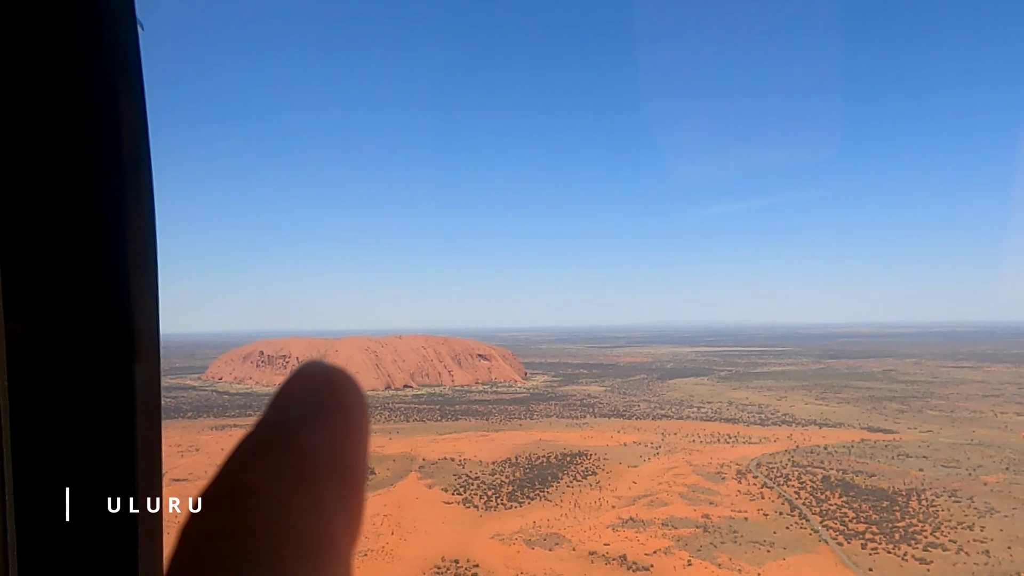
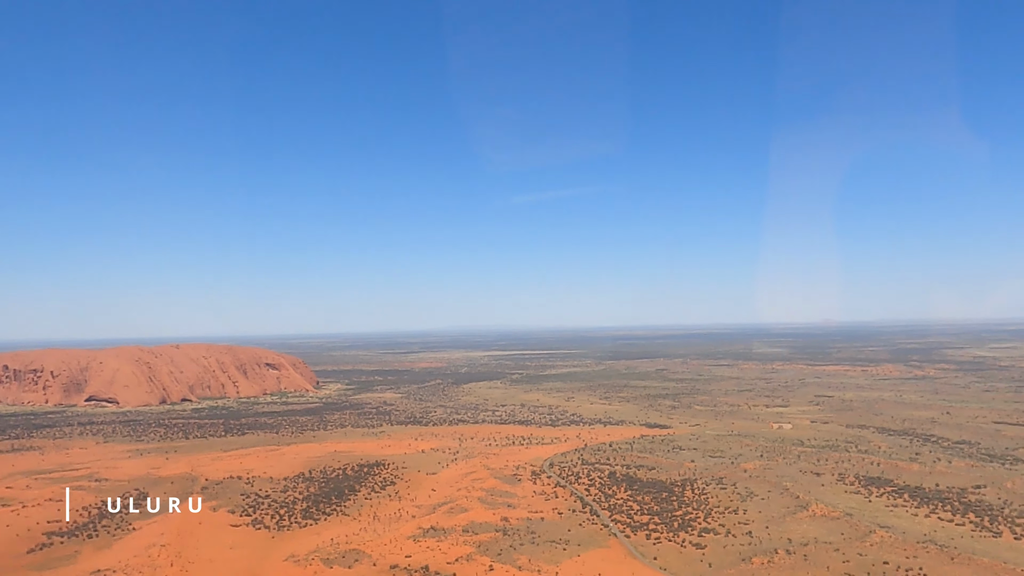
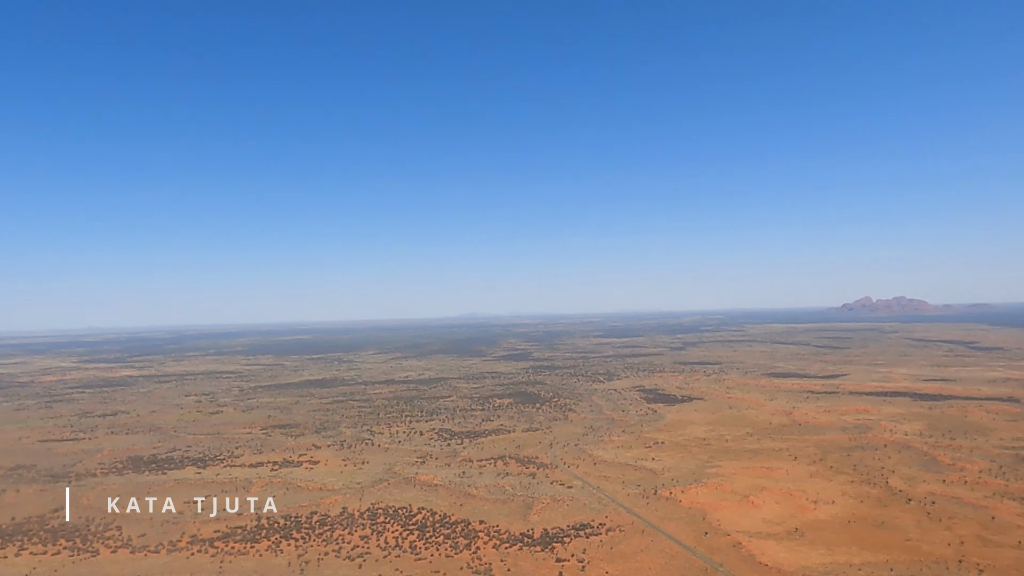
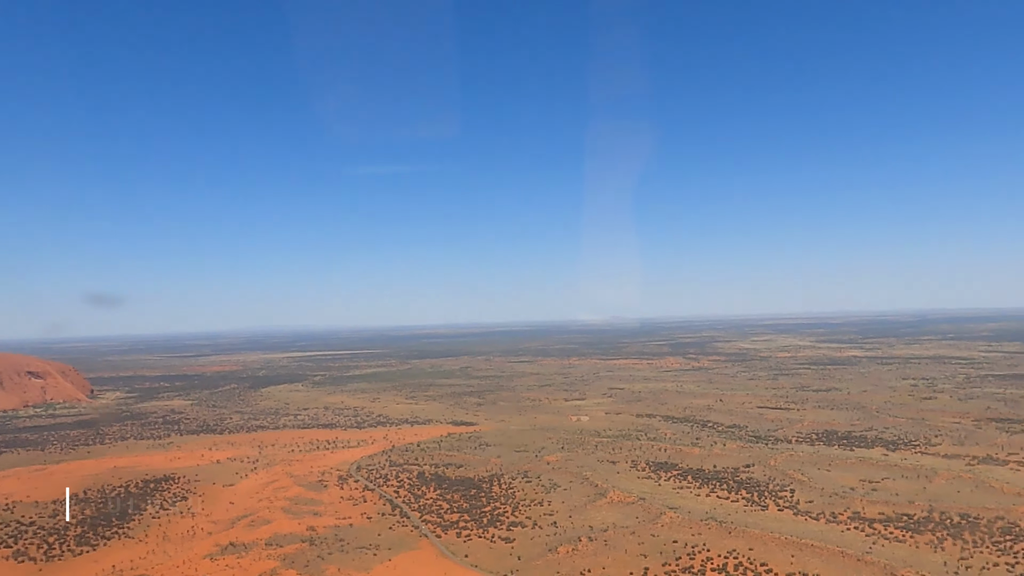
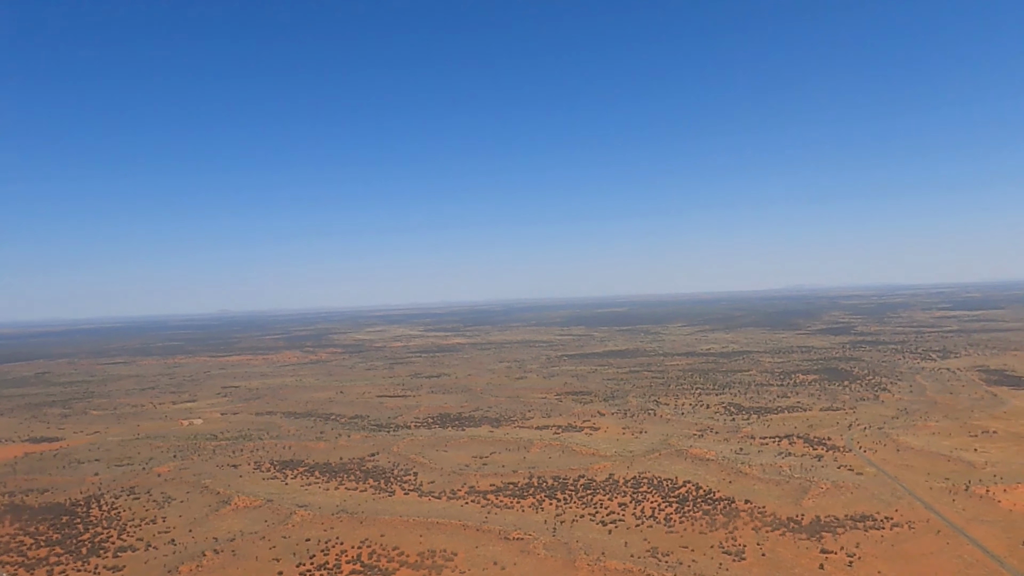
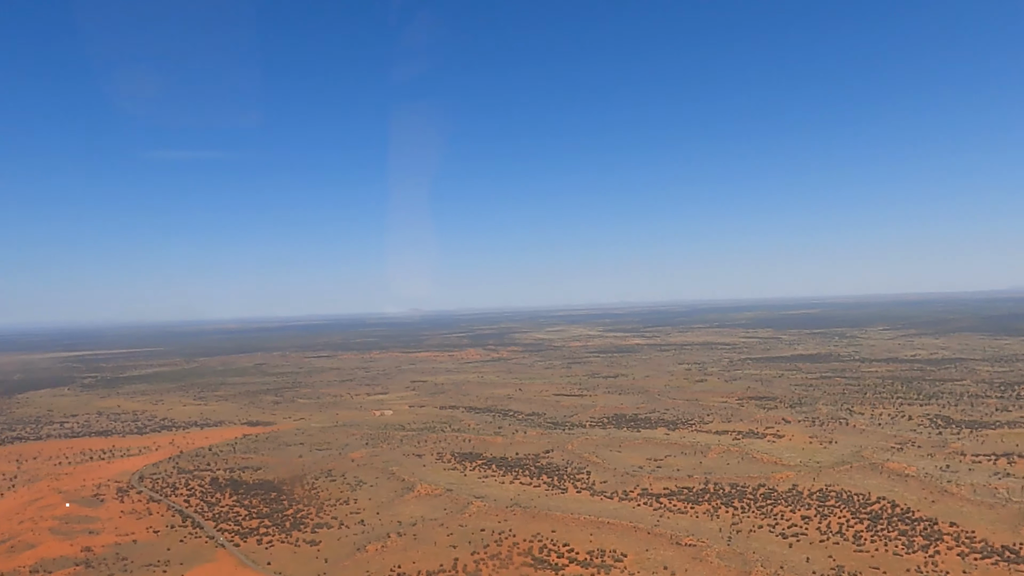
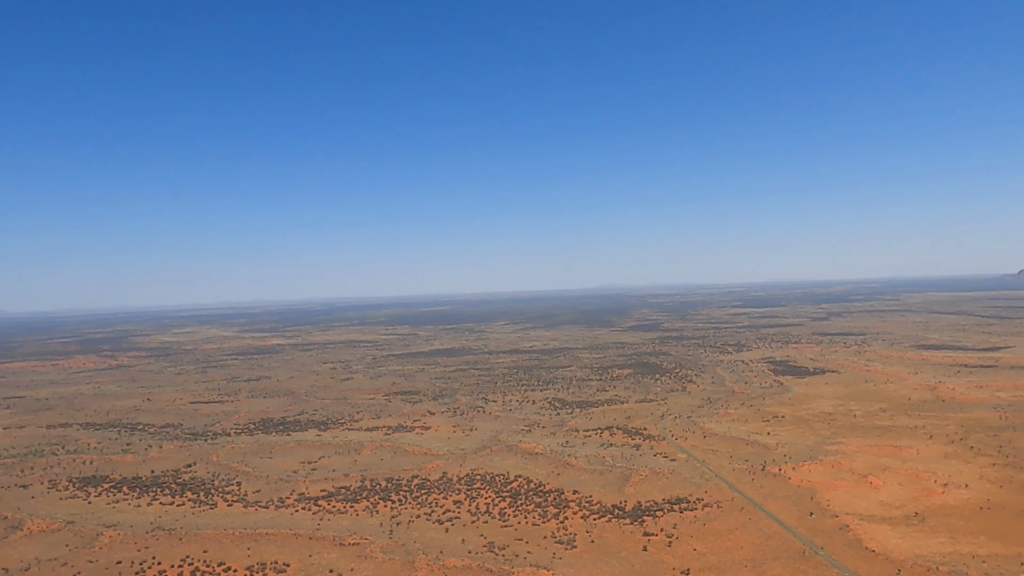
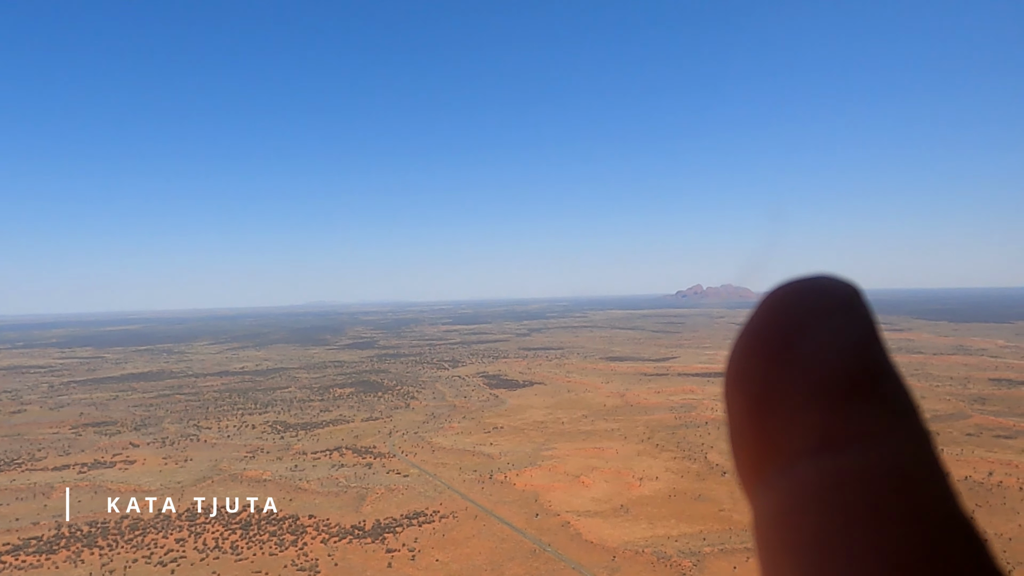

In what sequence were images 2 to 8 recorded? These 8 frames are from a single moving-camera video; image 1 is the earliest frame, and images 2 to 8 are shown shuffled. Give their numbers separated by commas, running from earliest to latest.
2, 4, 6, 5, 7, 8, 3
